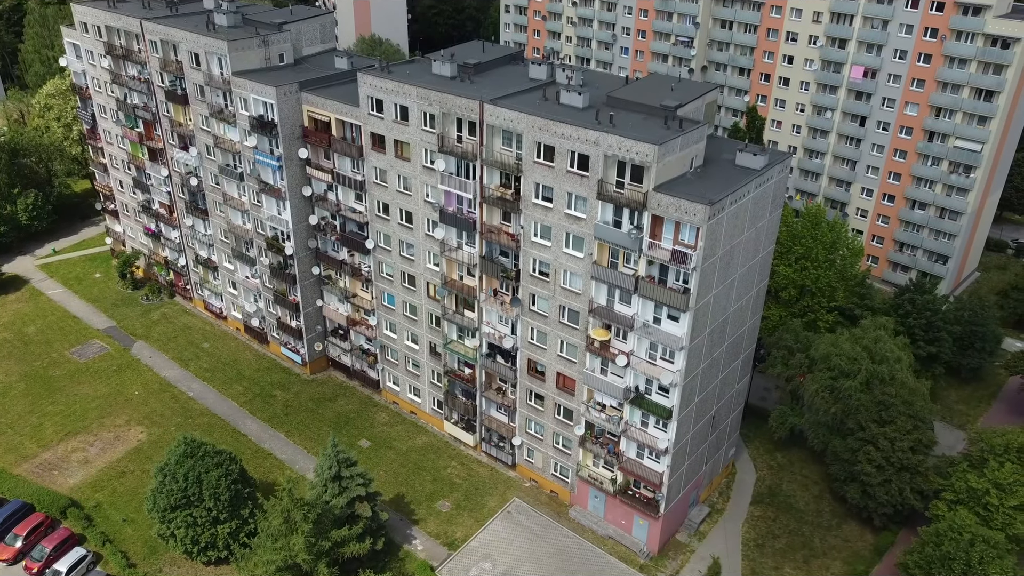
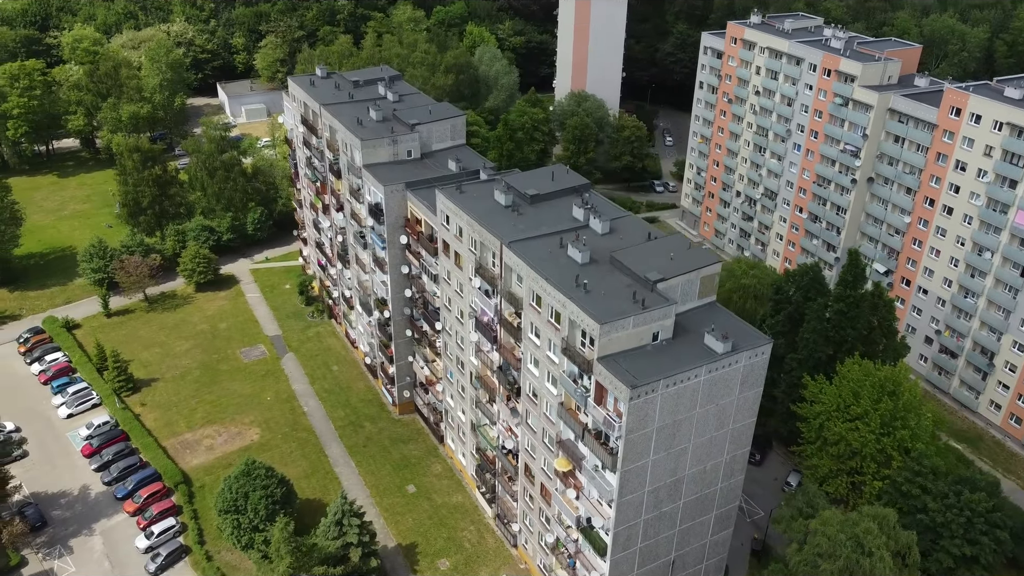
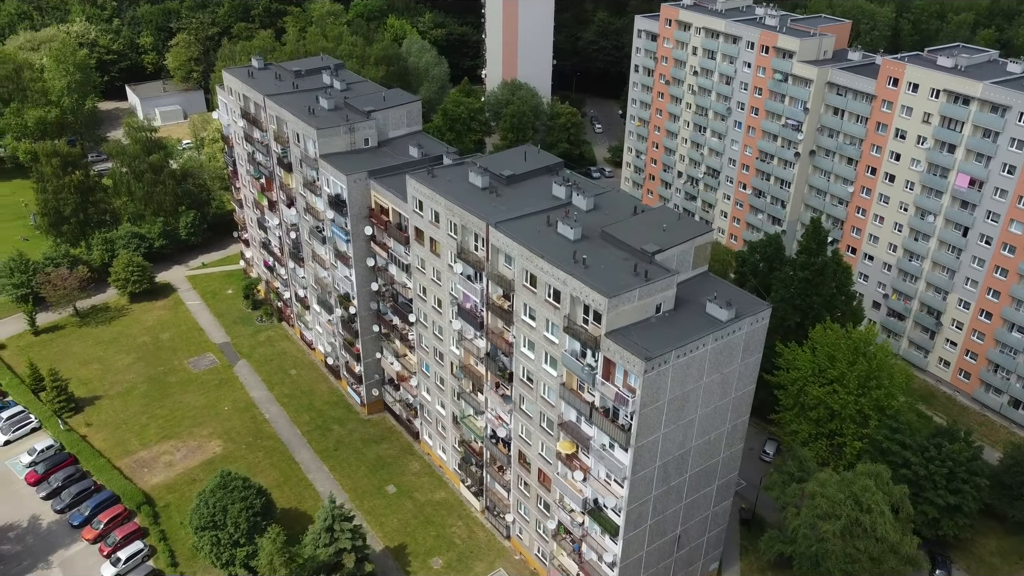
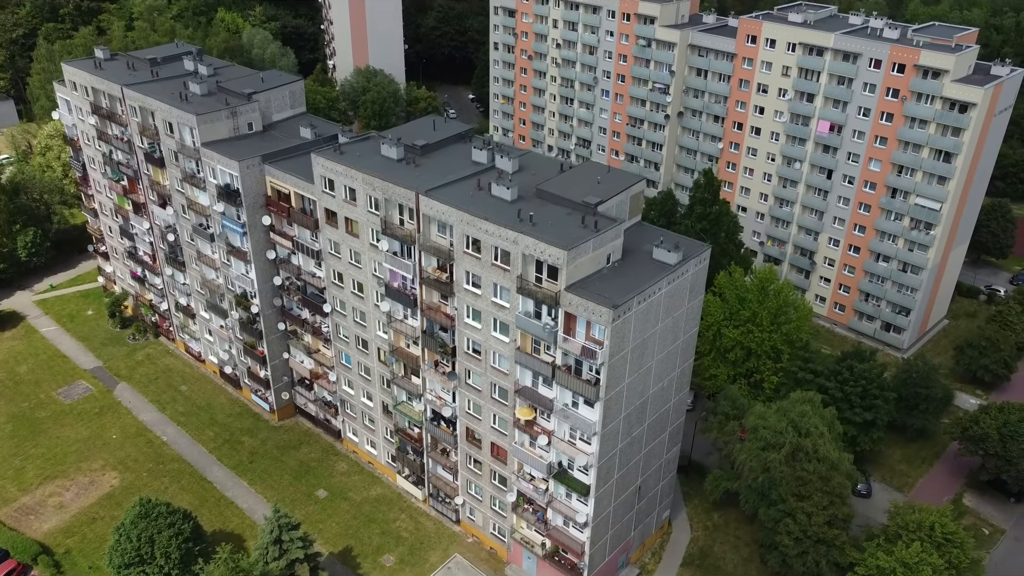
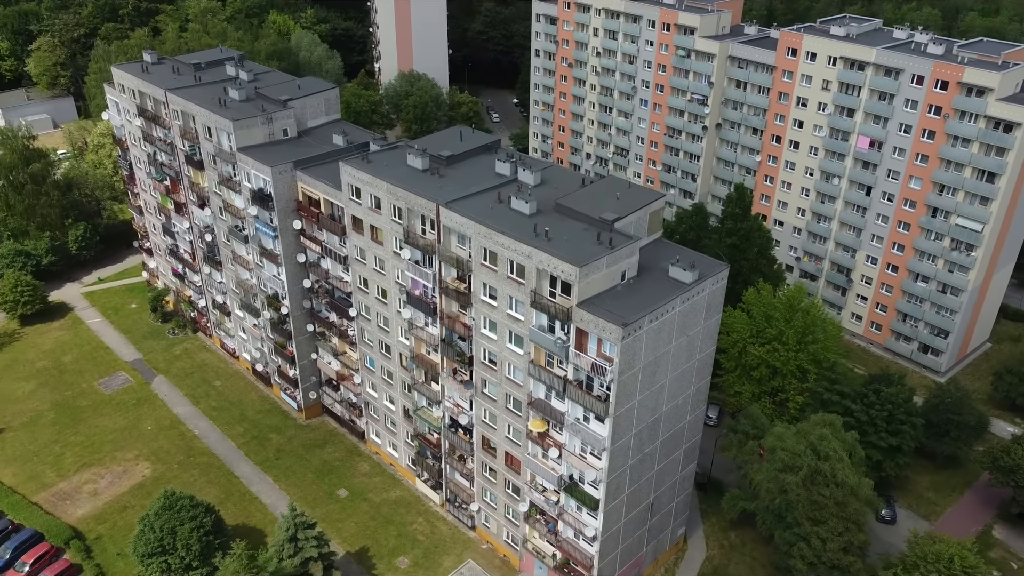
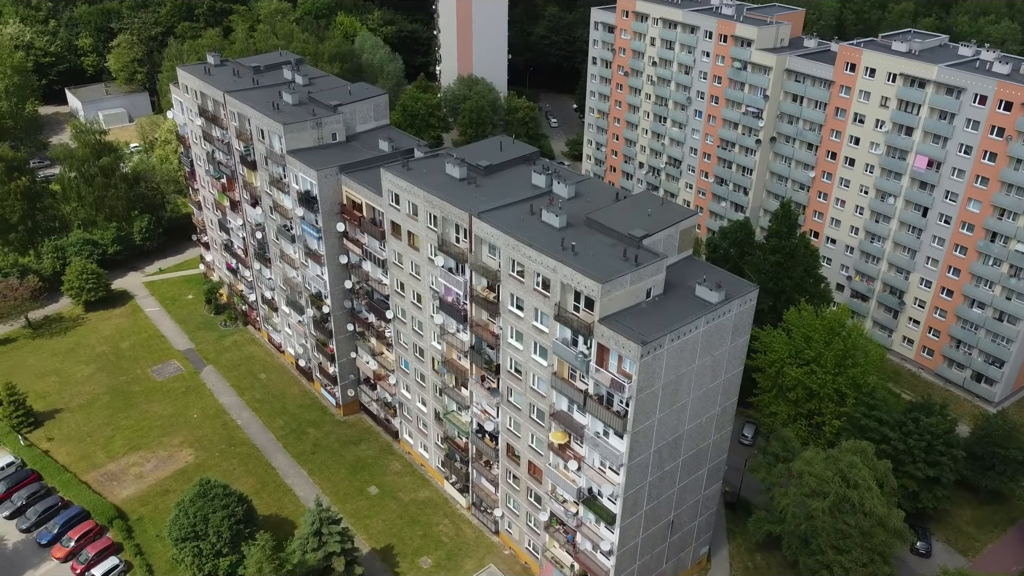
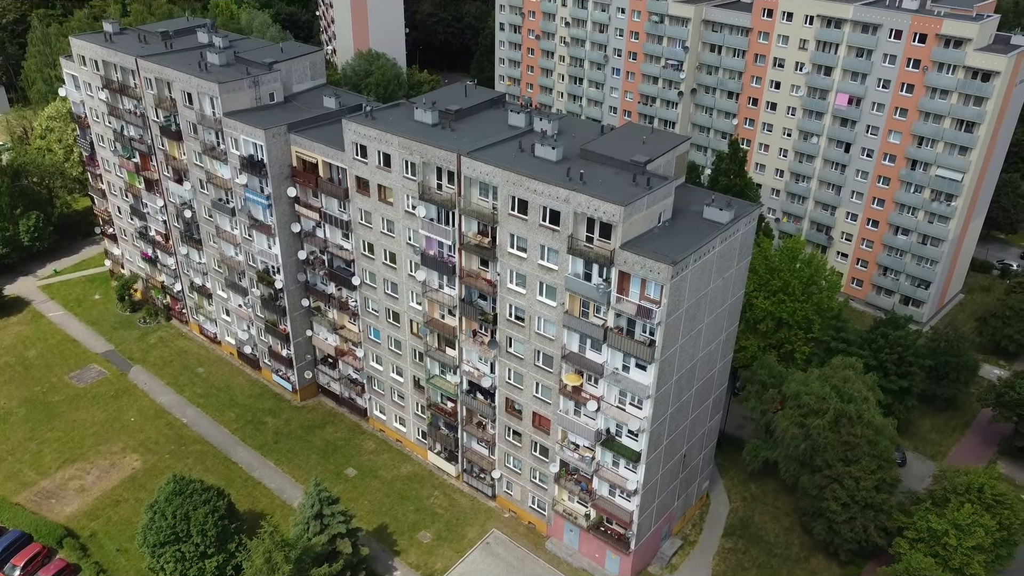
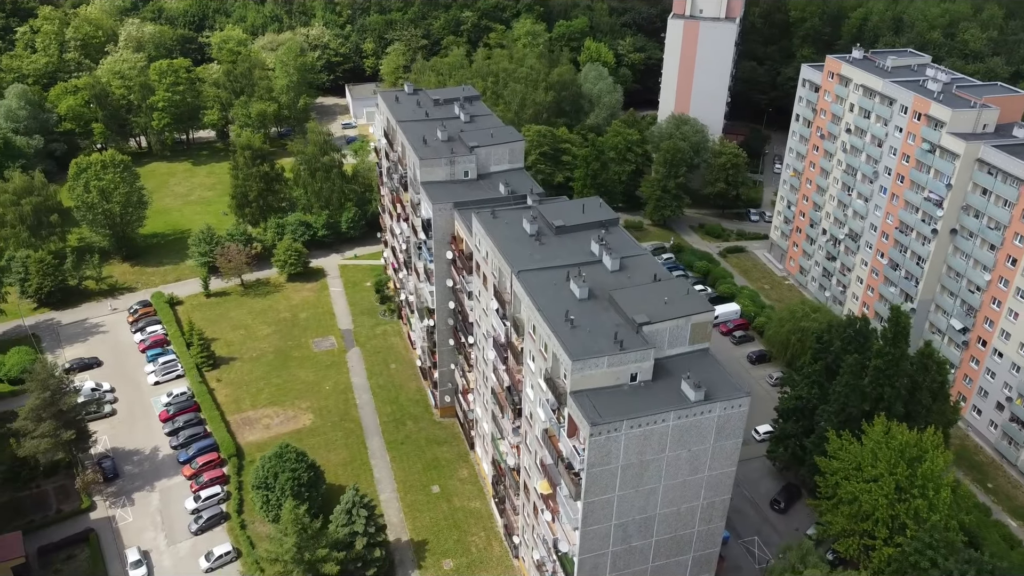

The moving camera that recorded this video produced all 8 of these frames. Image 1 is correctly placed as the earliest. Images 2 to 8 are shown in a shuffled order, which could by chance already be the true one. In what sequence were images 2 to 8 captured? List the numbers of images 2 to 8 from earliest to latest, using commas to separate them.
7, 4, 5, 6, 3, 2, 8
